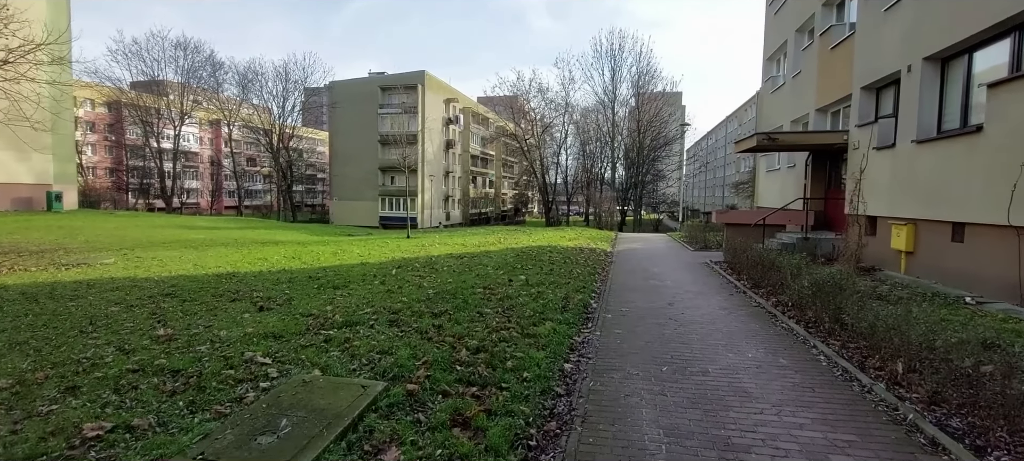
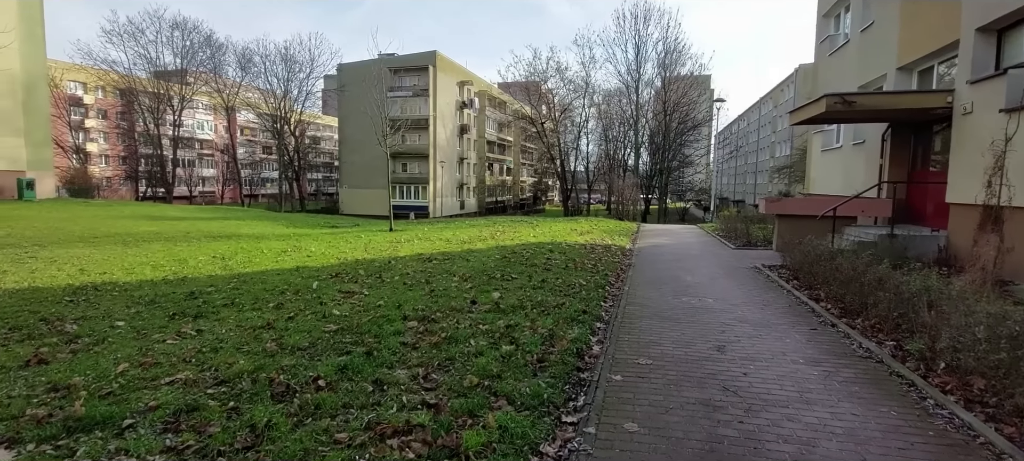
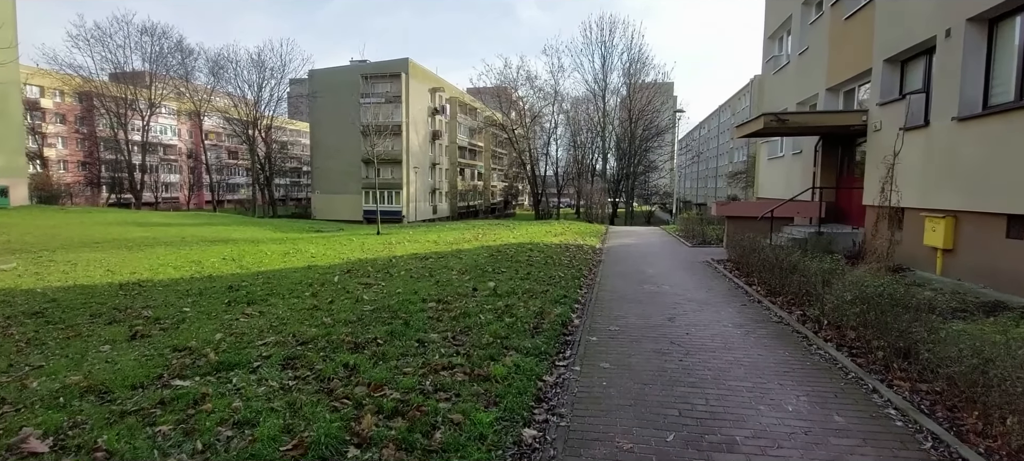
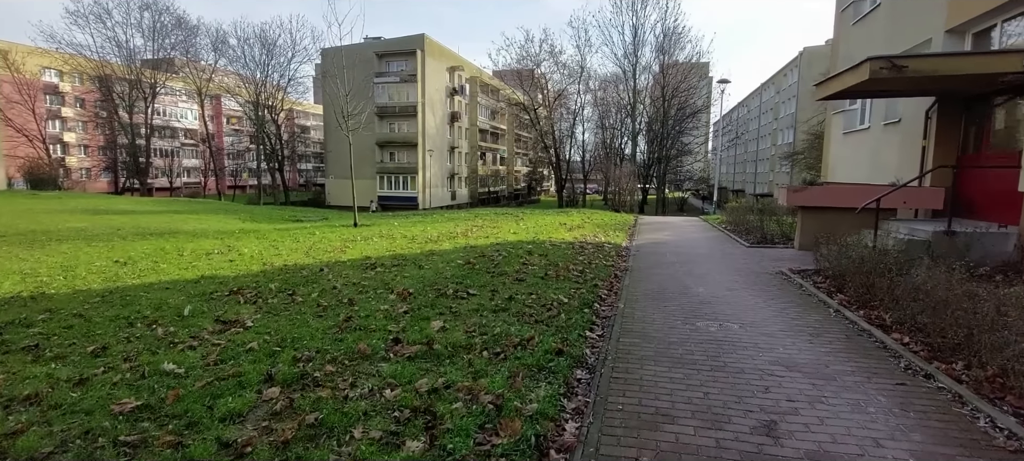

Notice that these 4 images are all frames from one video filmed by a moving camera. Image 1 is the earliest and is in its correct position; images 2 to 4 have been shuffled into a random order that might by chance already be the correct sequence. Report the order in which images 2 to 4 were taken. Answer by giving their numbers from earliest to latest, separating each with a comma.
3, 2, 4
